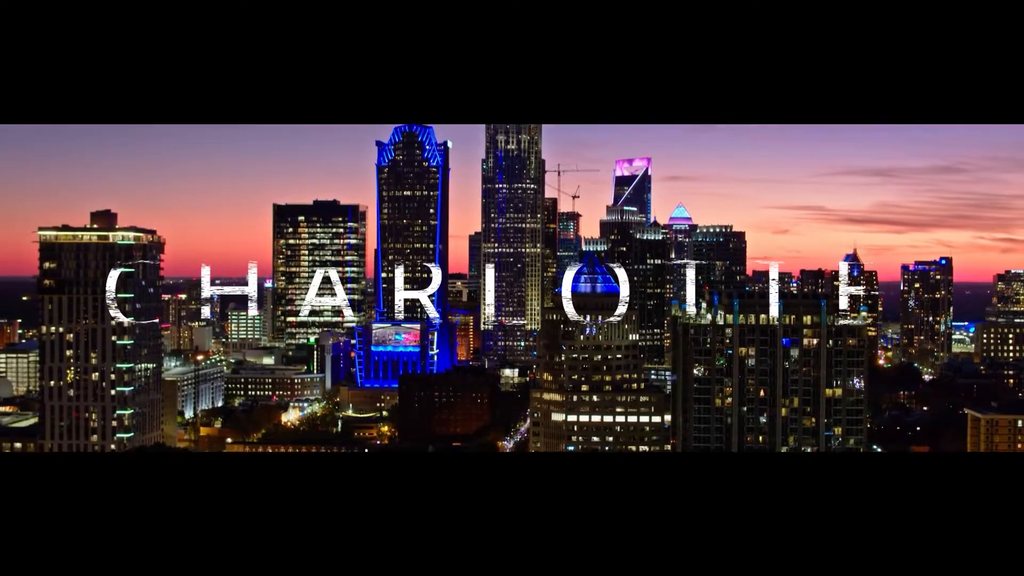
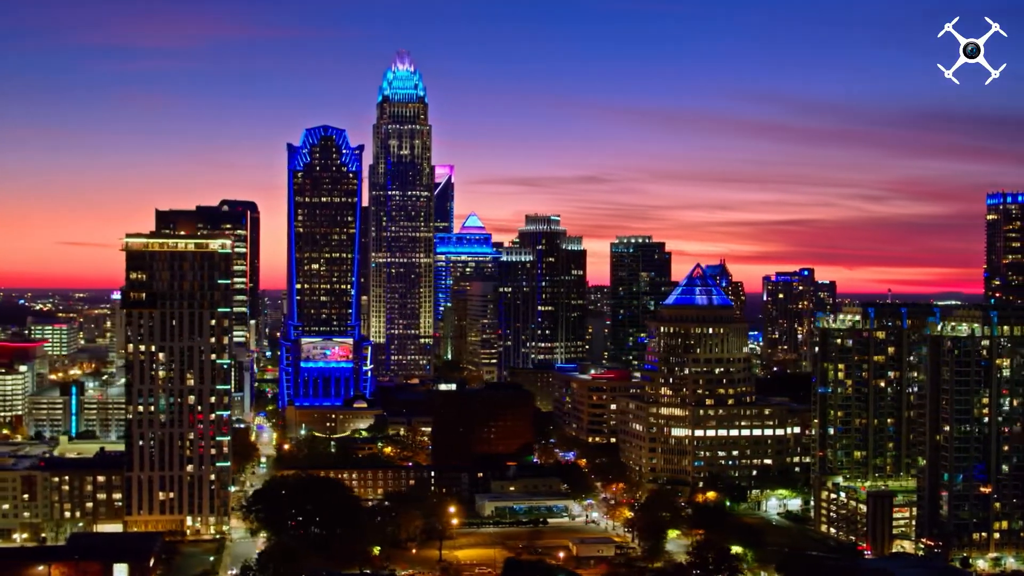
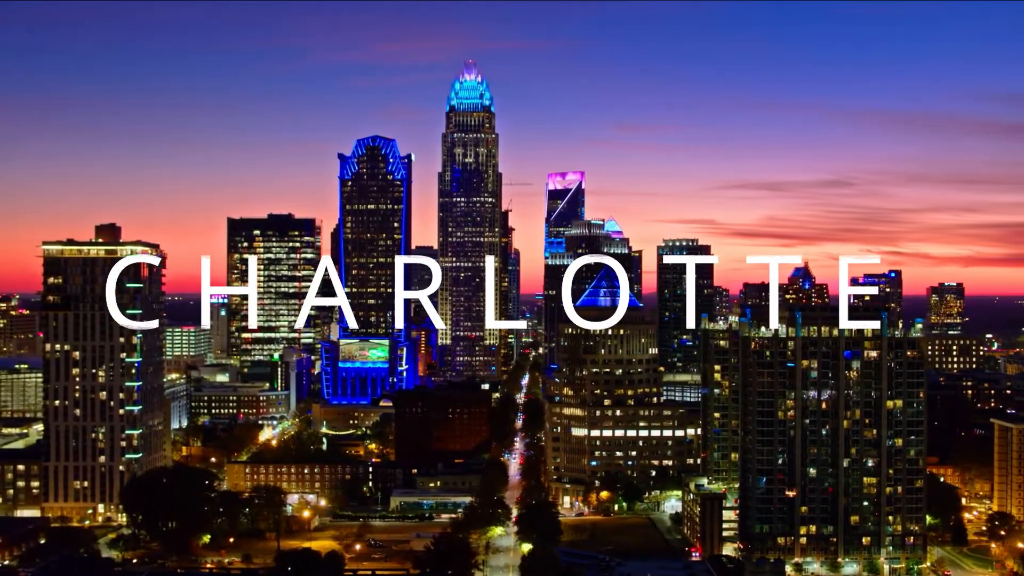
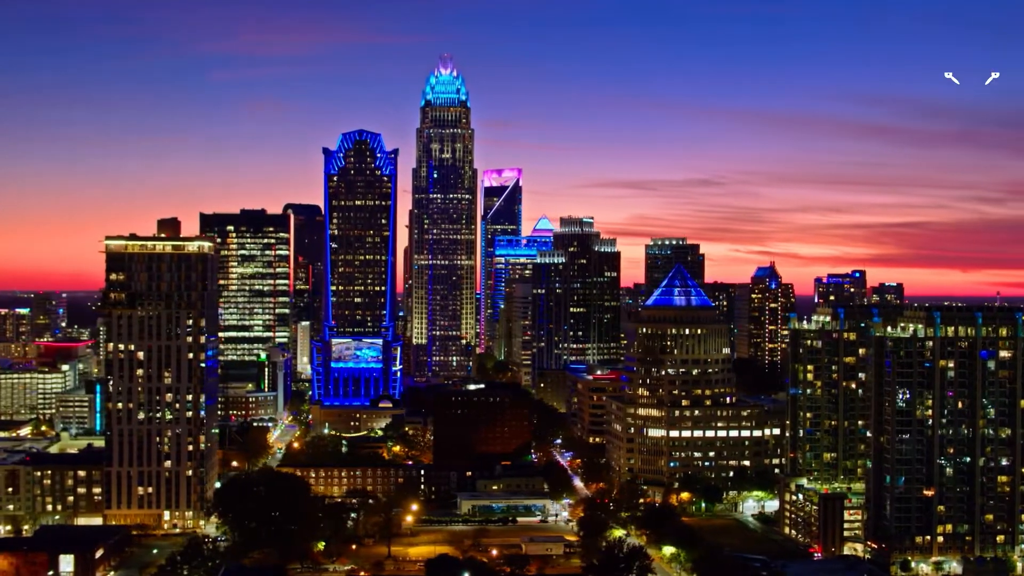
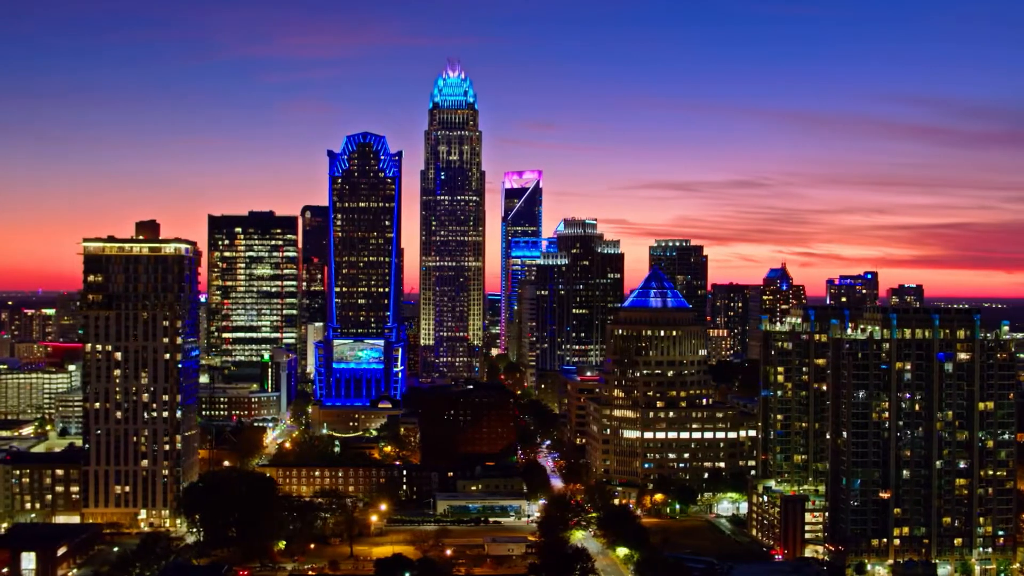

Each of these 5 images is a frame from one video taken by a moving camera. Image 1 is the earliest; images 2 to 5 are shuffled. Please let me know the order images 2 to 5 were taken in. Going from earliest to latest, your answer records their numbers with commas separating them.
3, 5, 4, 2
